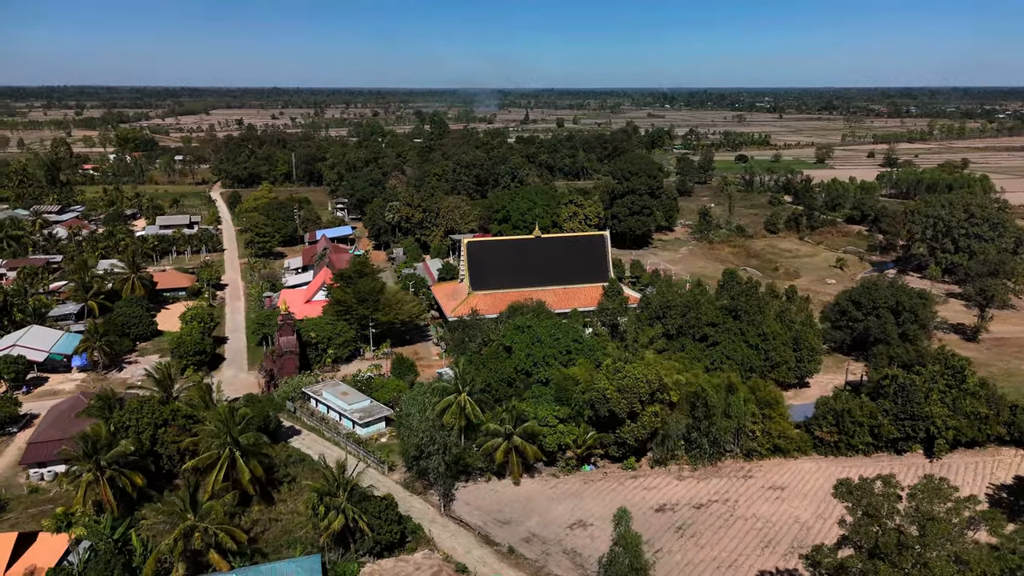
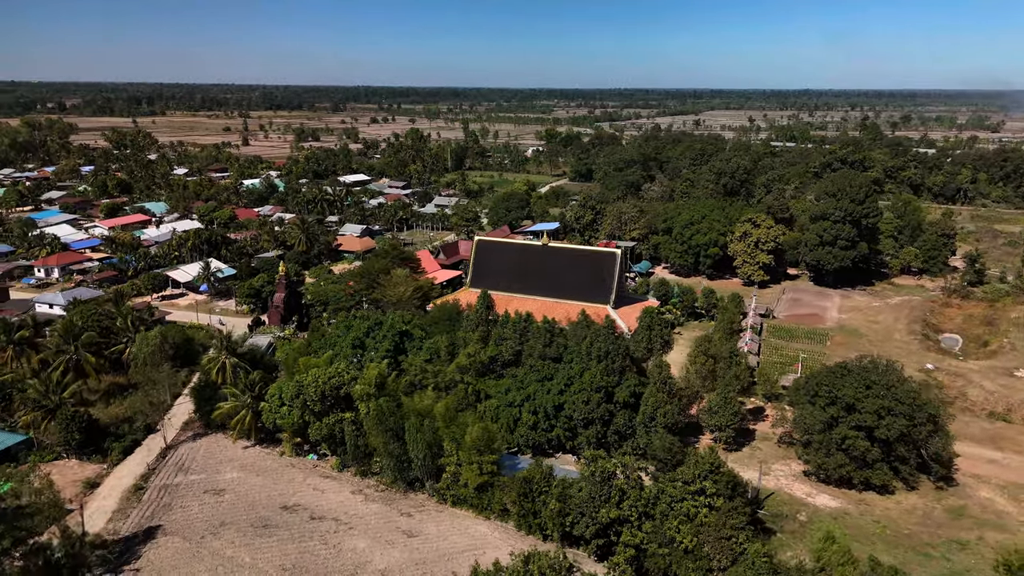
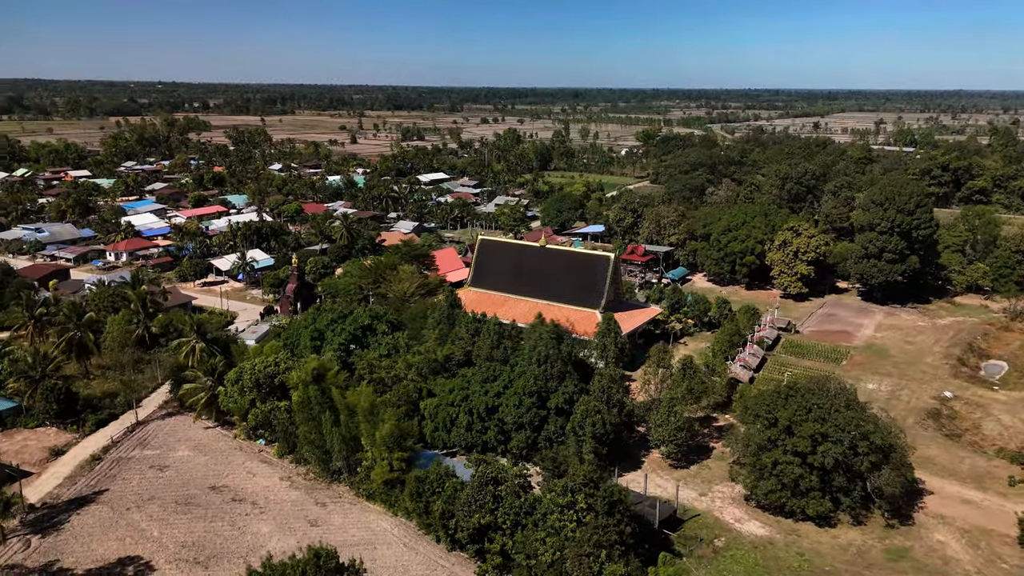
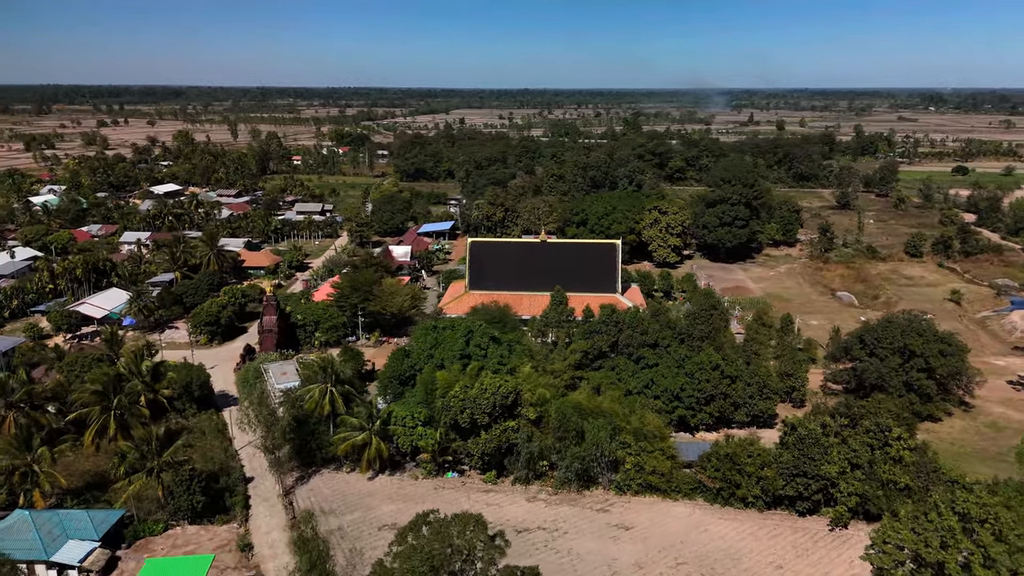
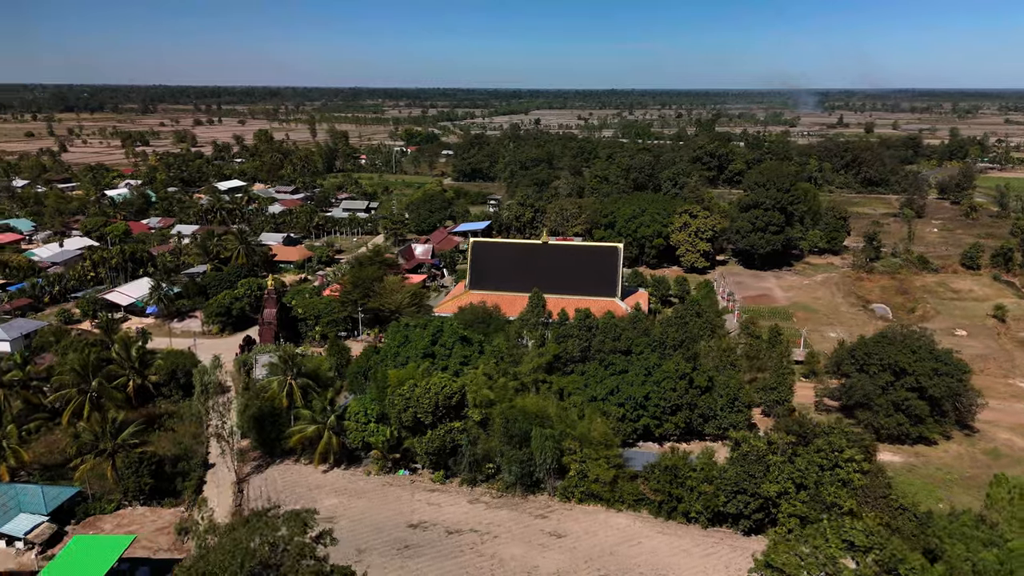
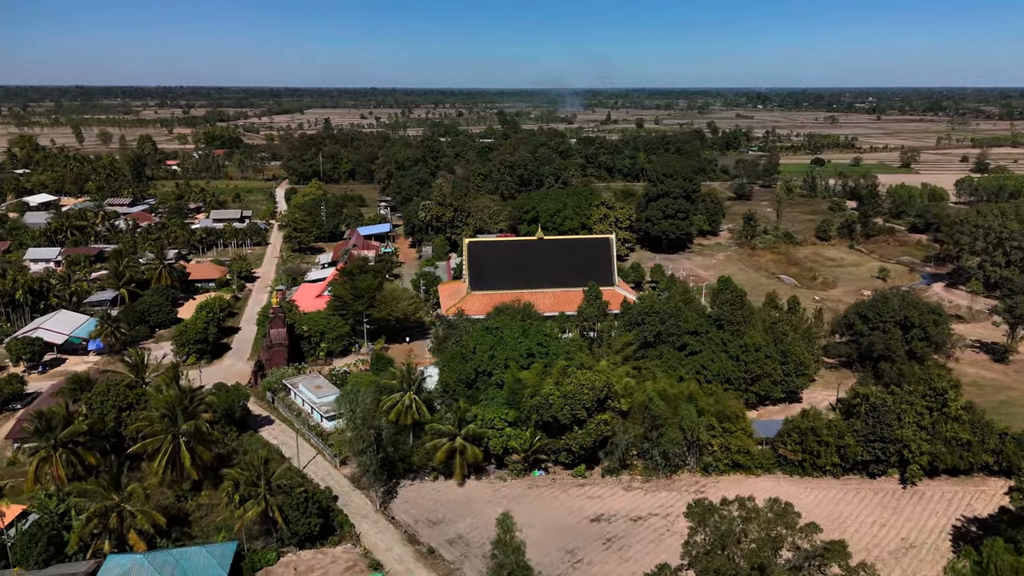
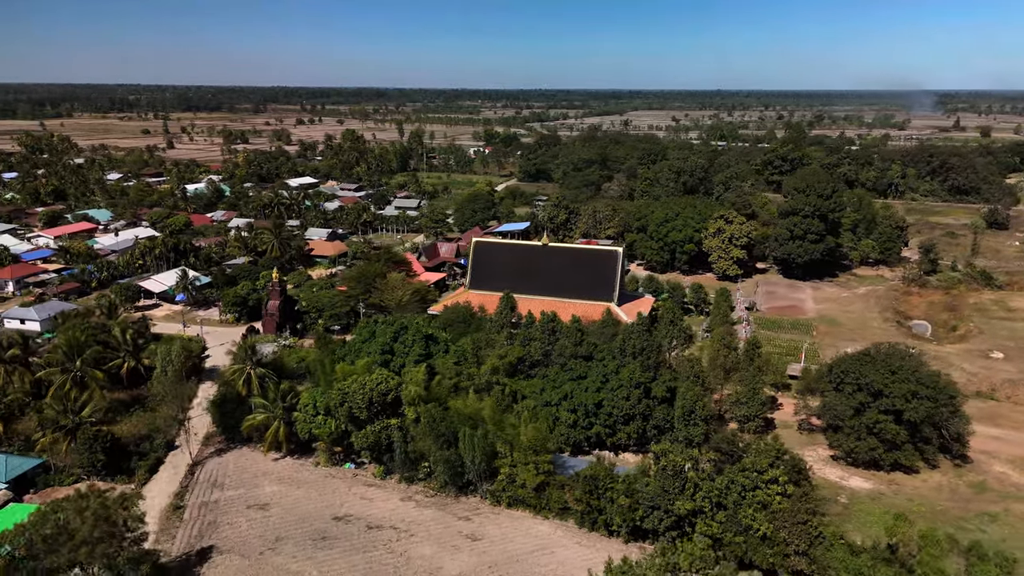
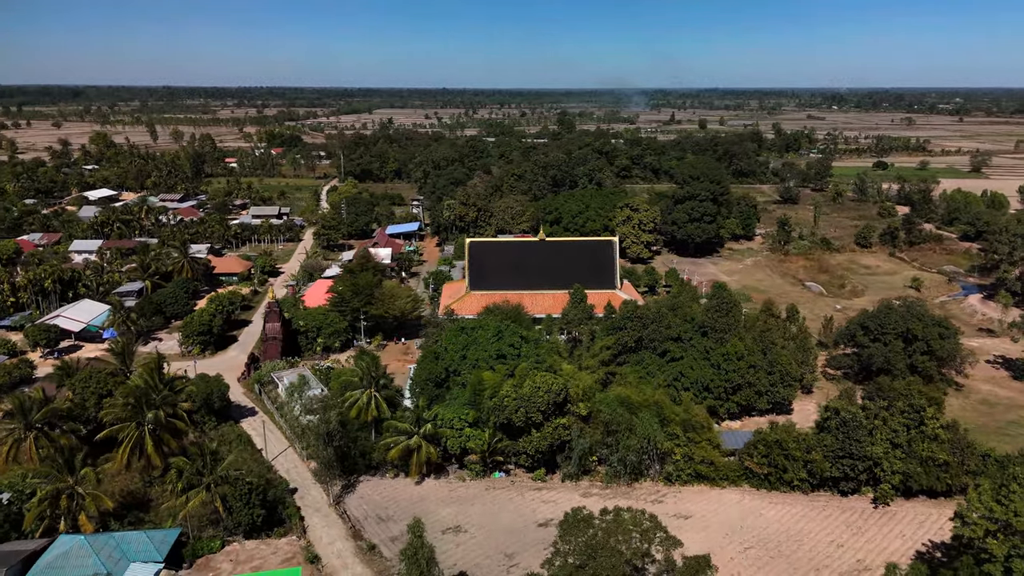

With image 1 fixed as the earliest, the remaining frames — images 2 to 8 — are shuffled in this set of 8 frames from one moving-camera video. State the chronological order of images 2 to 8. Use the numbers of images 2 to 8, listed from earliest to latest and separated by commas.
6, 8, 4, 5, 7, 2, 3
